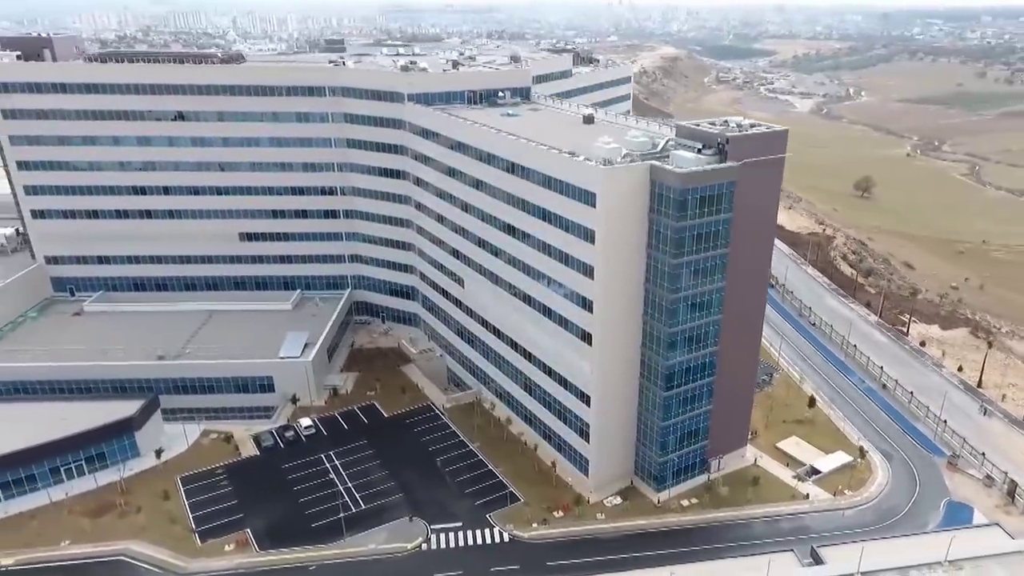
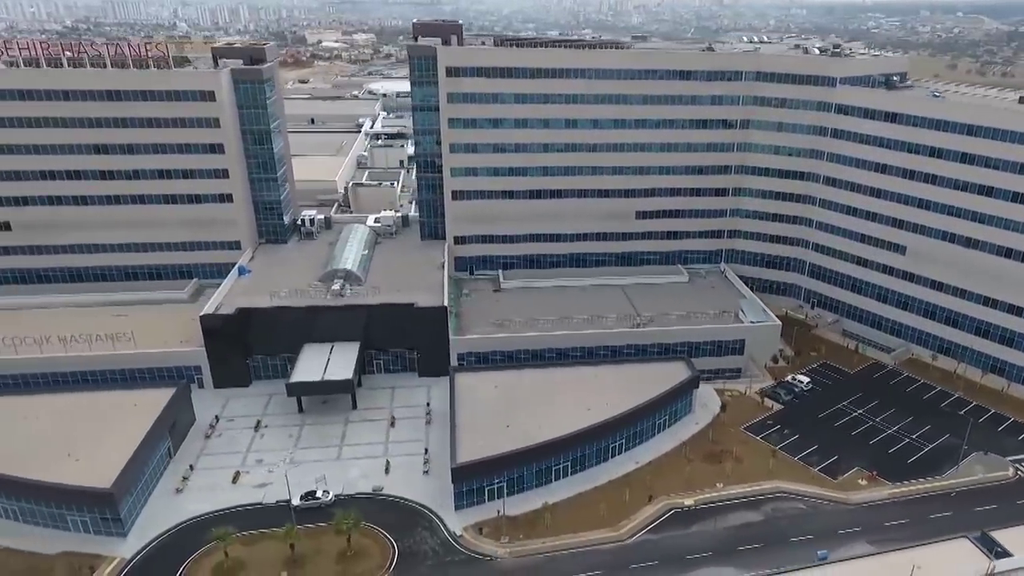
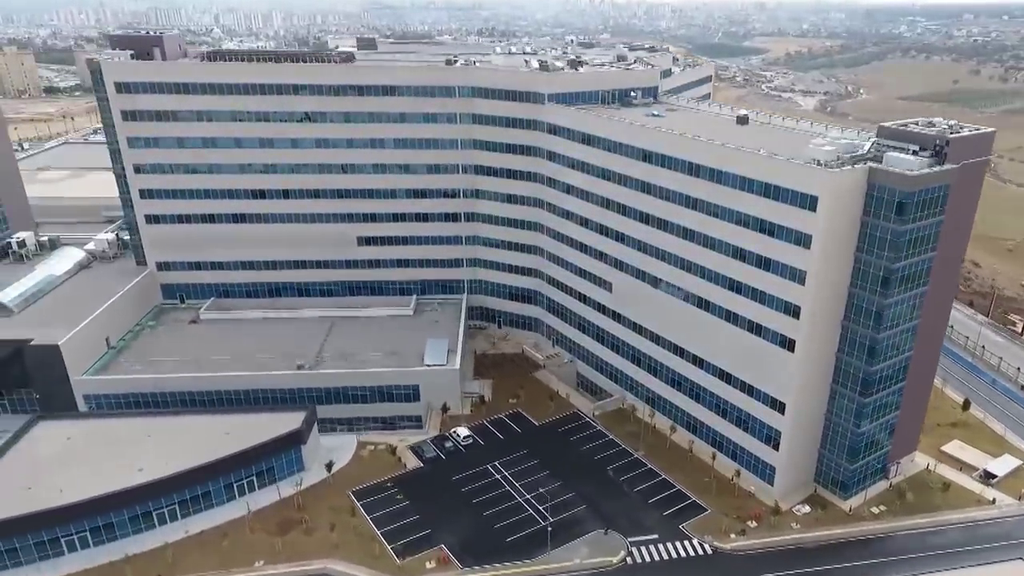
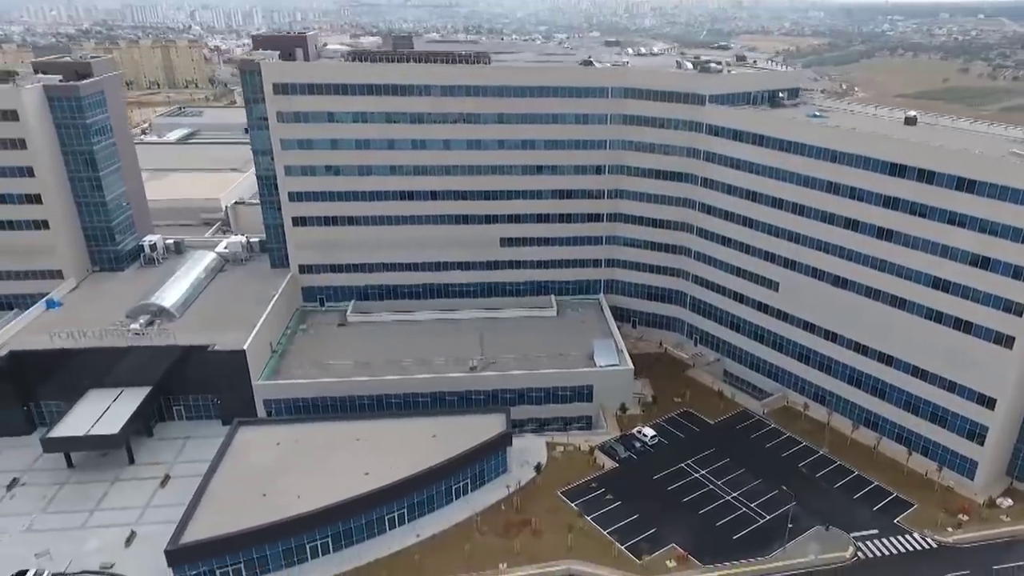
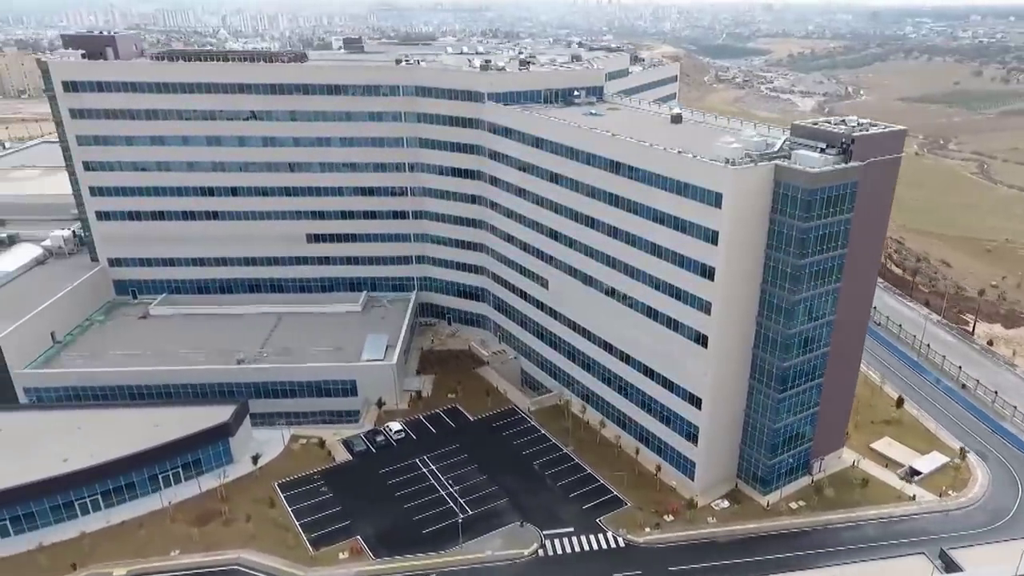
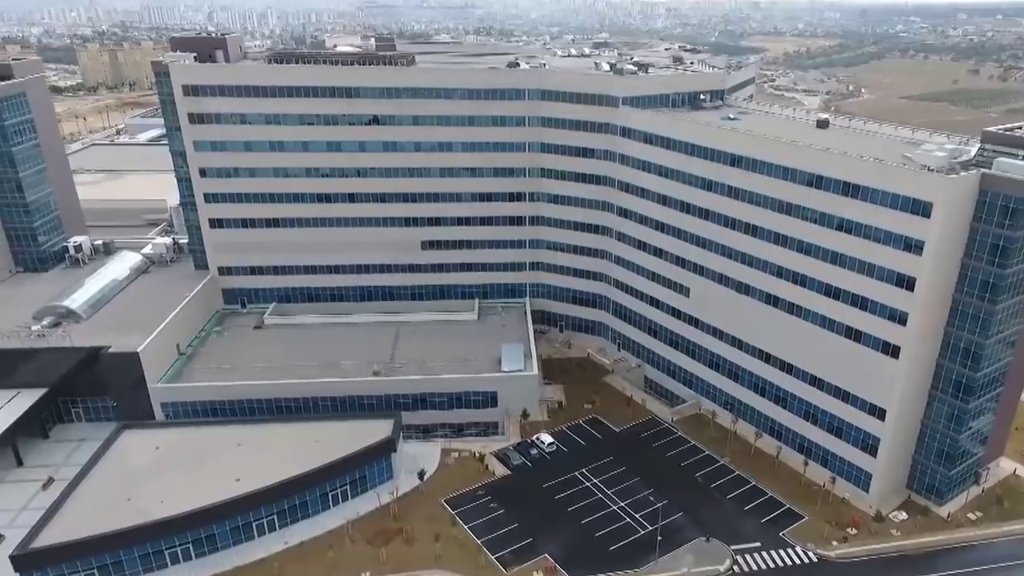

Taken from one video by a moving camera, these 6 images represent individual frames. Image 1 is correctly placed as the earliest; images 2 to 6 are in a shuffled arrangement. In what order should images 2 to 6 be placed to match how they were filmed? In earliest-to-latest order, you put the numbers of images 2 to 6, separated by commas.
5, 3, 6, 4, 2
